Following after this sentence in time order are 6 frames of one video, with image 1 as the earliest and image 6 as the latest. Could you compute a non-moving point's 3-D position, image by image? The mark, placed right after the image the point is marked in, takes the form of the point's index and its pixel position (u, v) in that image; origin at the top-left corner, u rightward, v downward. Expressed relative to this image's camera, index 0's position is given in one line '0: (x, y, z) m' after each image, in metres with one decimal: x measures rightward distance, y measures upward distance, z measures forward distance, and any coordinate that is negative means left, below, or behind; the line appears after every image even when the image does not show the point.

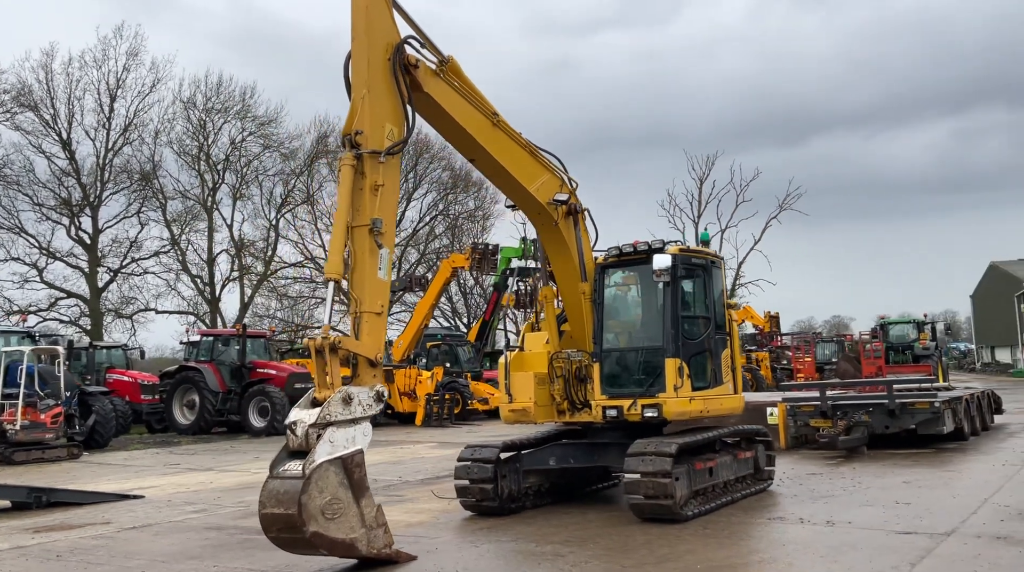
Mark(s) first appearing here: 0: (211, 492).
0: (-3.8, -2.6, +11.2) m
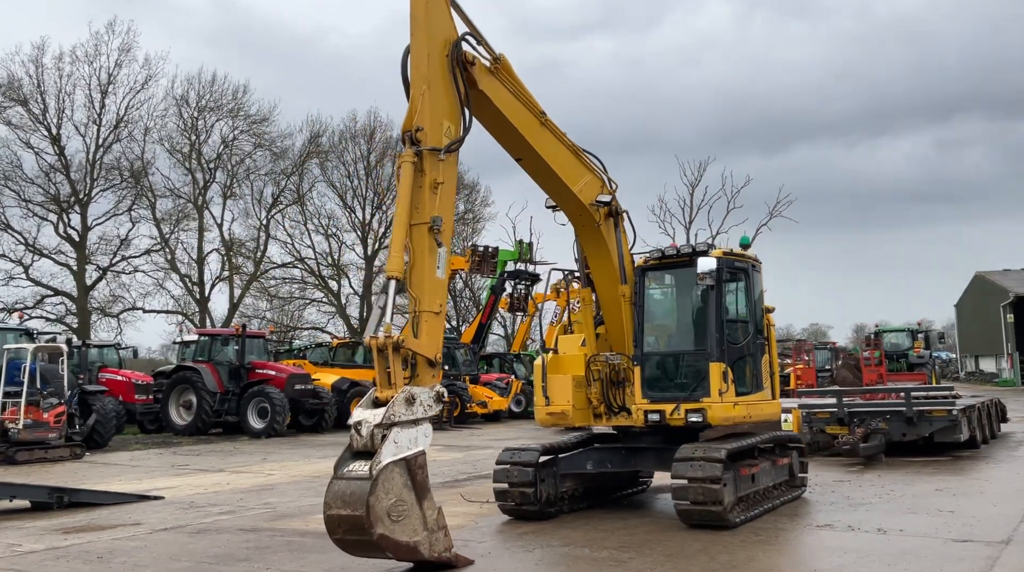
0: (-3.5, -2.5, +11.0) m
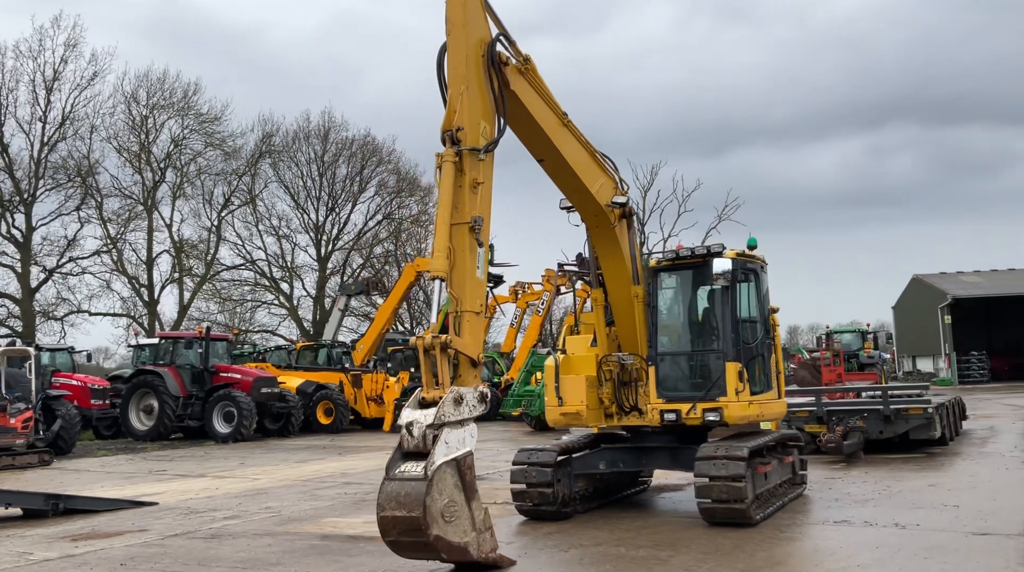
0: (-3.5, -2.5, +10.8) m
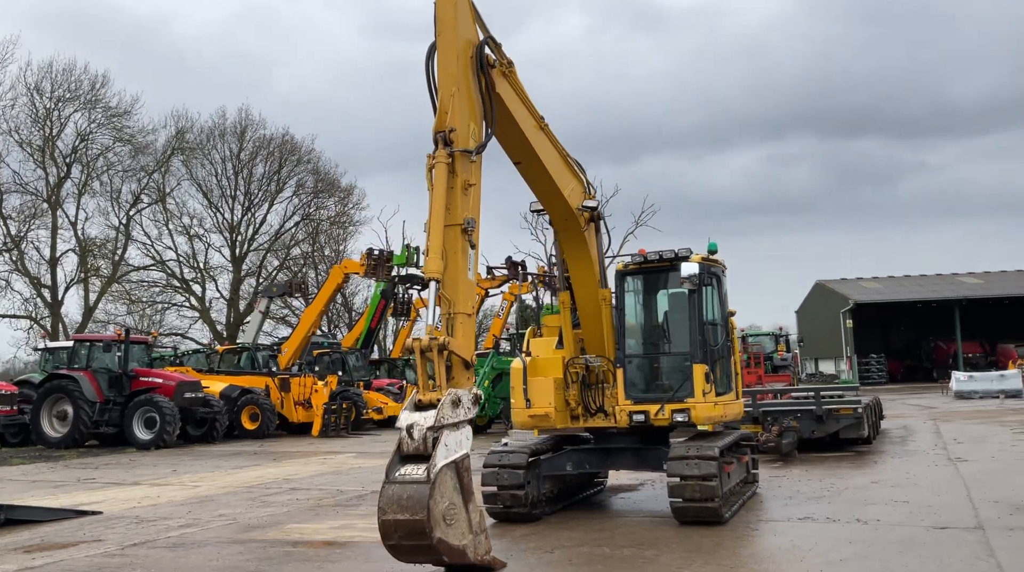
0: (-4.0, -2.6, +10.4) m
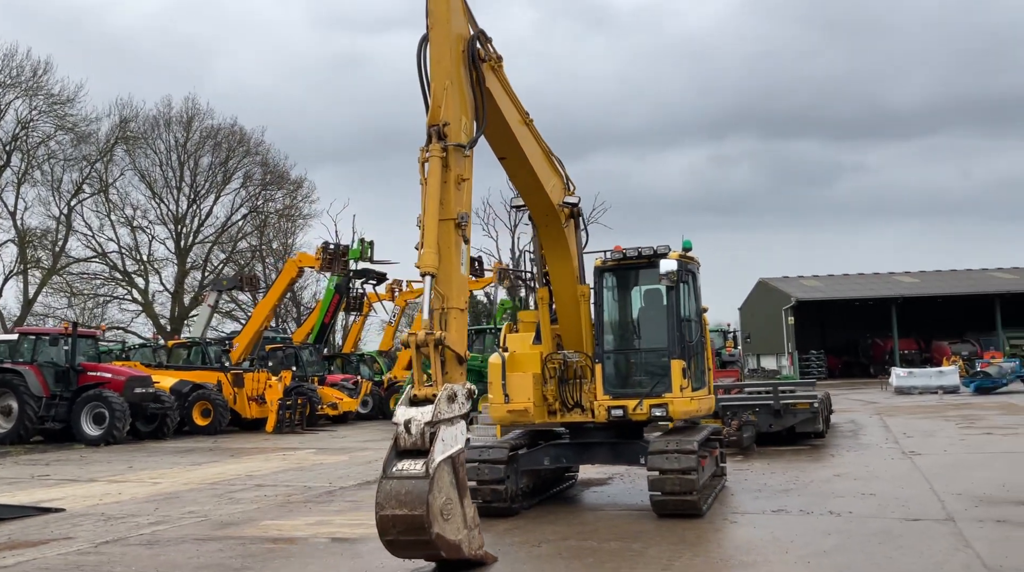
0: (-4.3, -2.5, +10.2) m
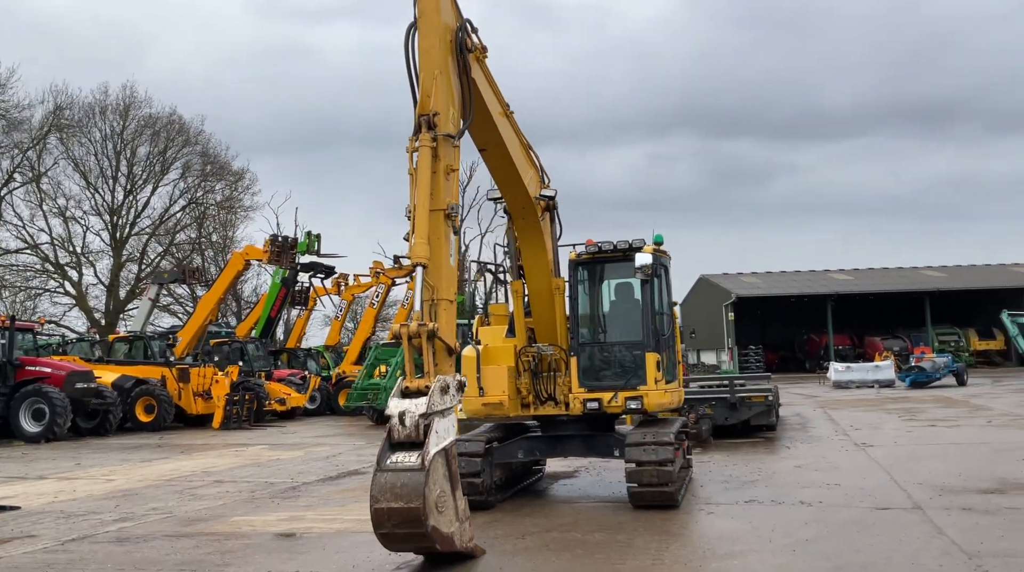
0: (-4.6, -2.4, +9.9) m
